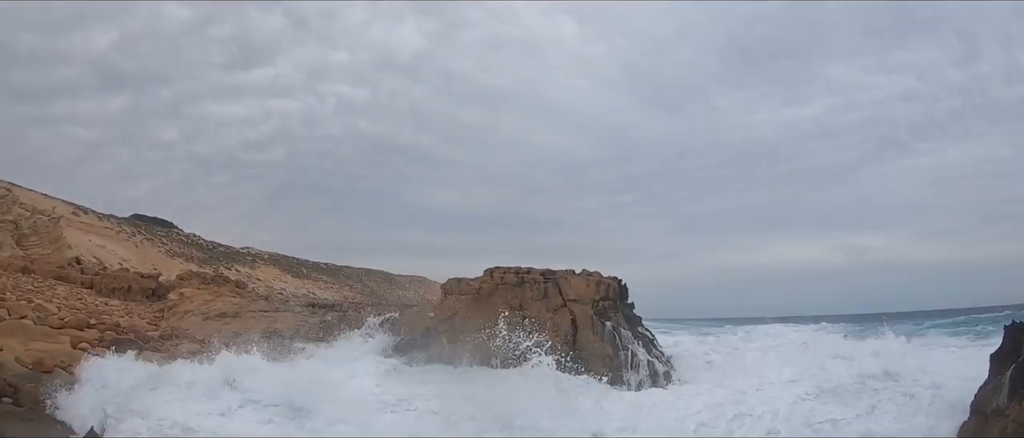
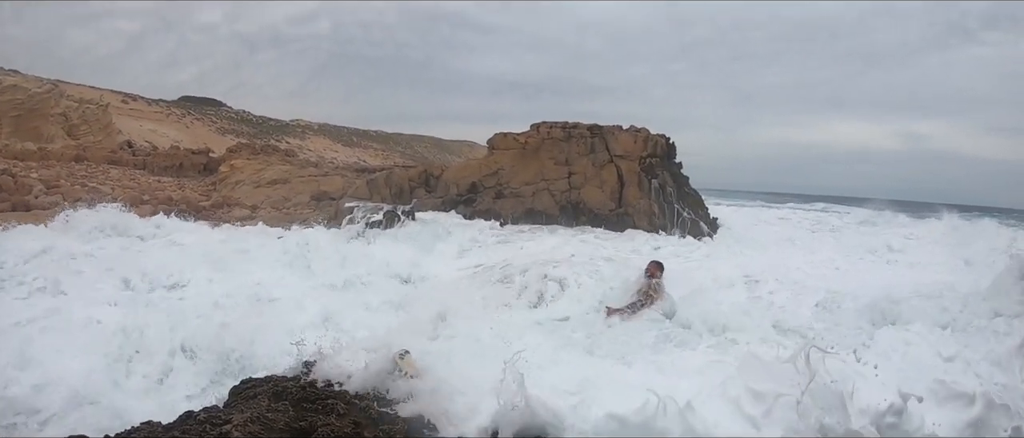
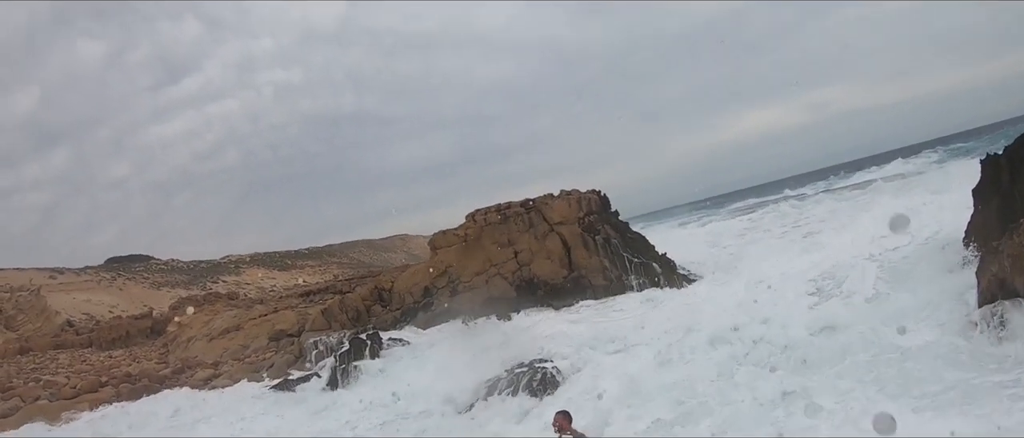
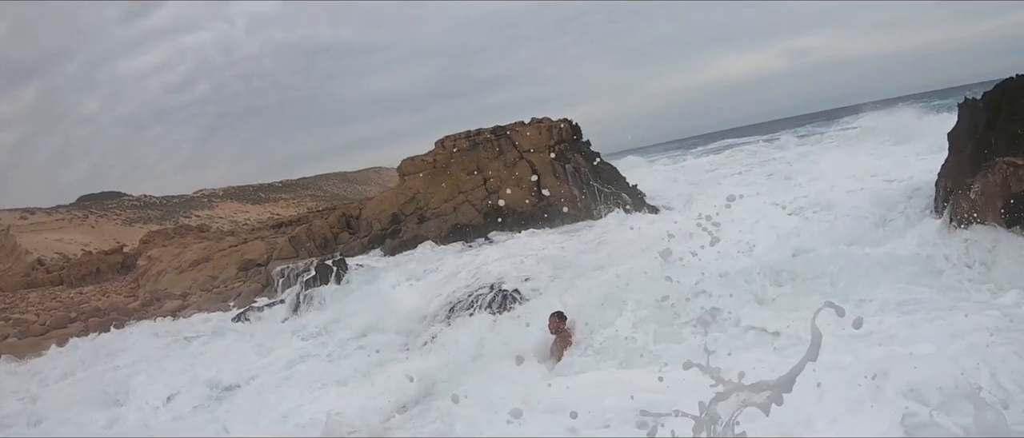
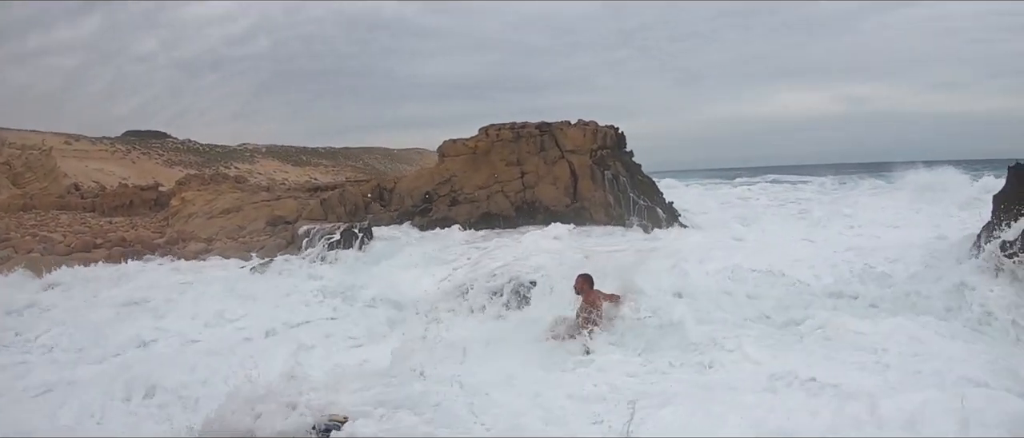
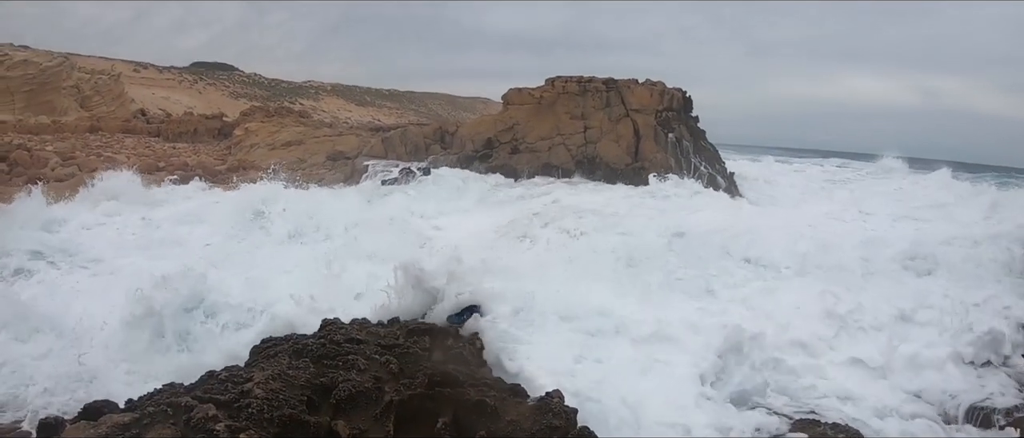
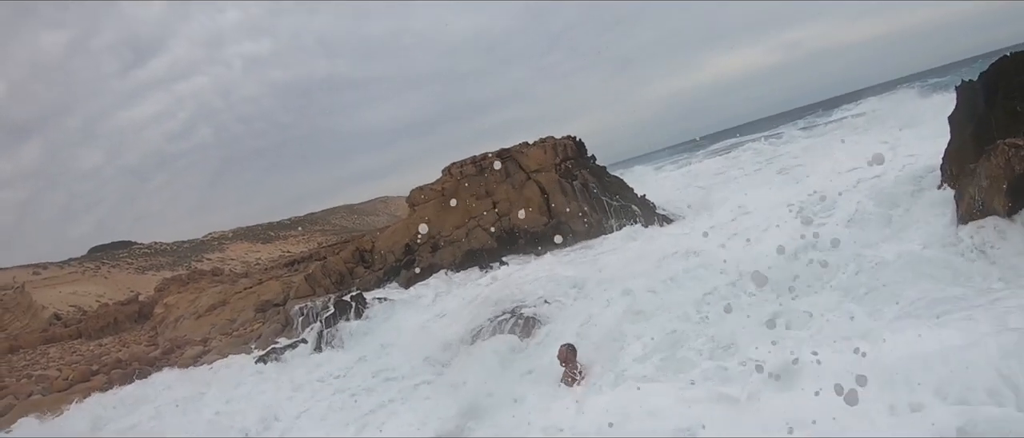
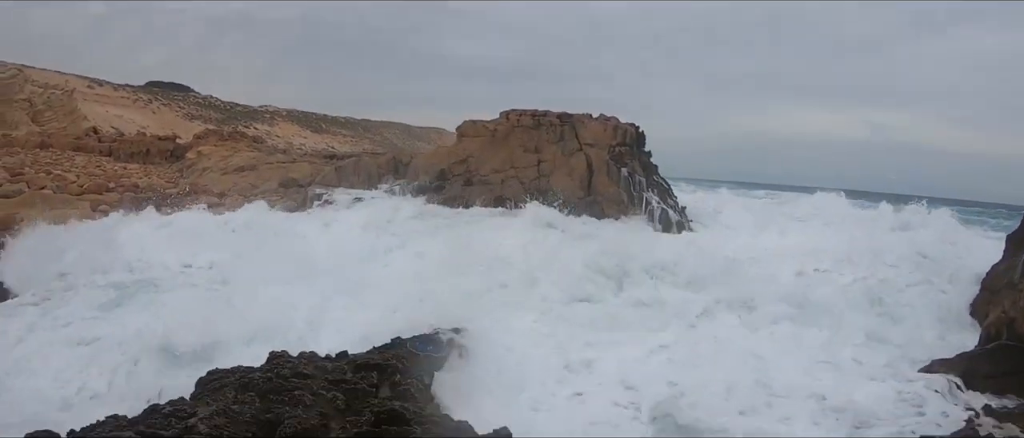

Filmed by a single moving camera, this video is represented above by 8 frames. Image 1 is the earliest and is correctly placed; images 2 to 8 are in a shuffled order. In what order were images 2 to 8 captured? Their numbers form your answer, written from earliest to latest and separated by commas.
8, 6, 2, 5, 4, 7, 3
